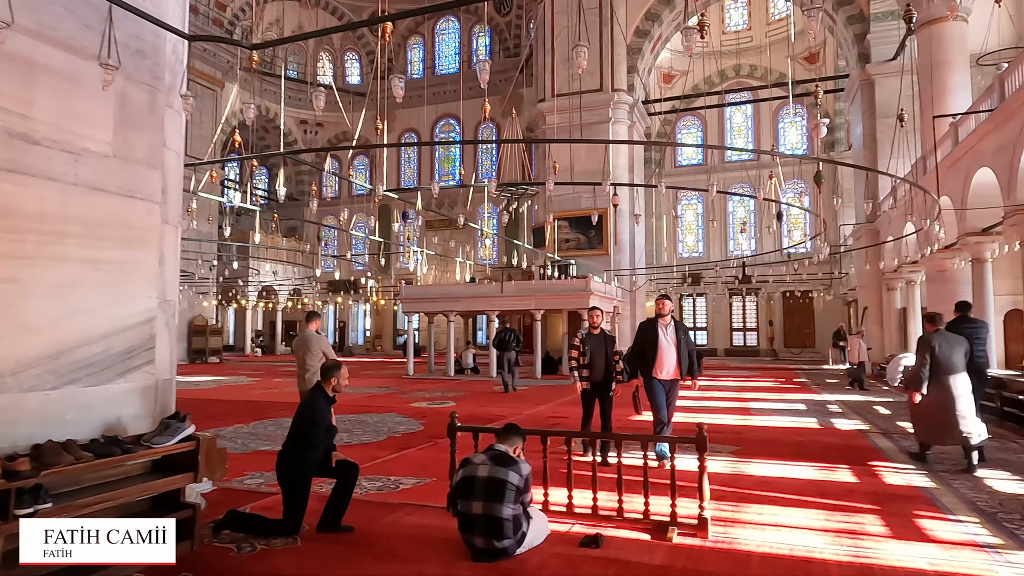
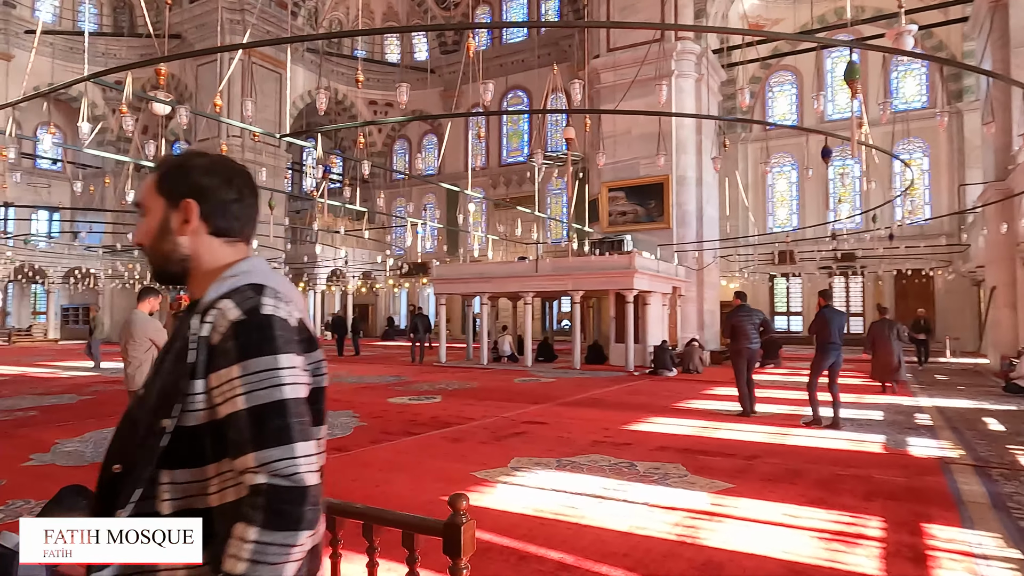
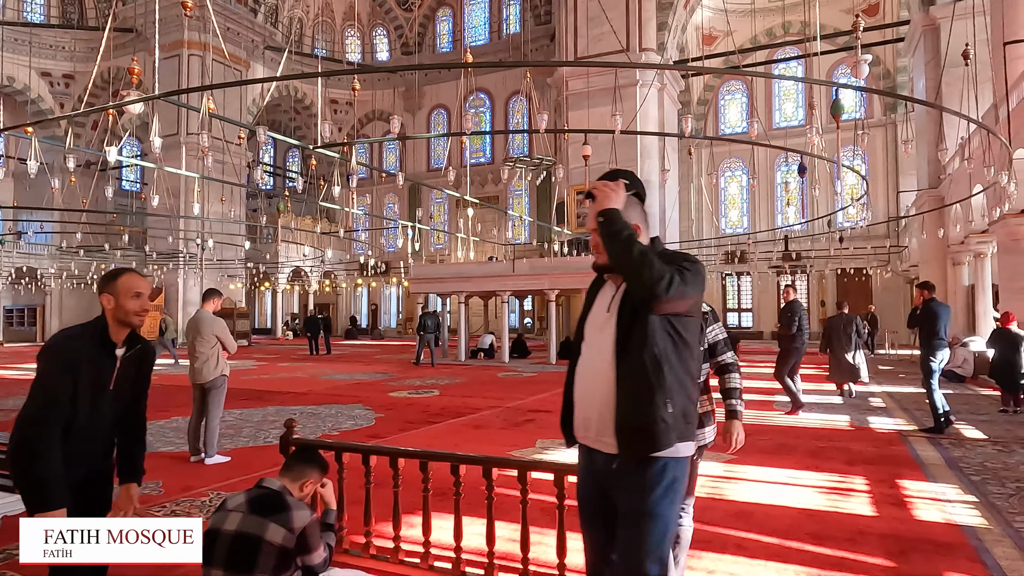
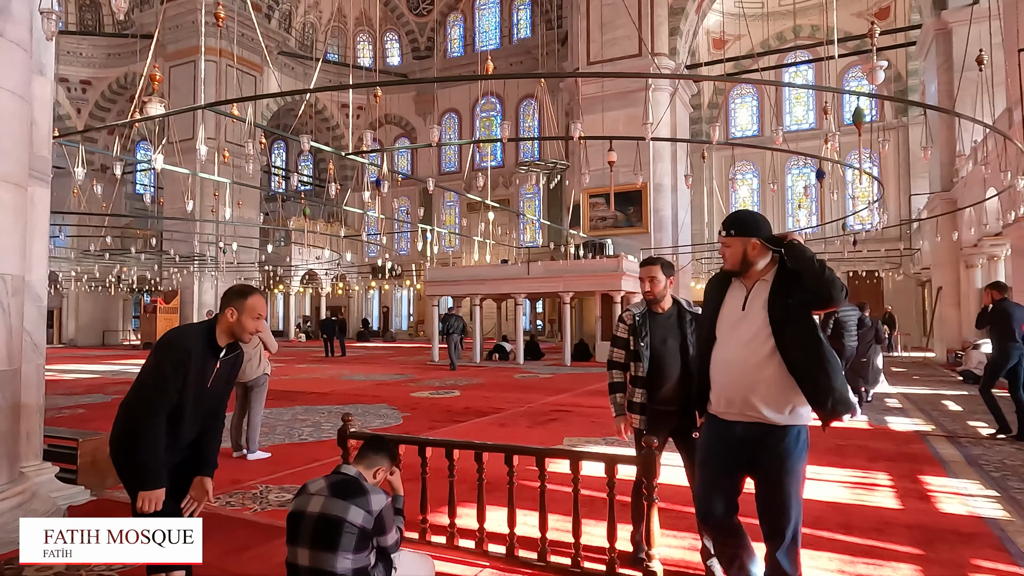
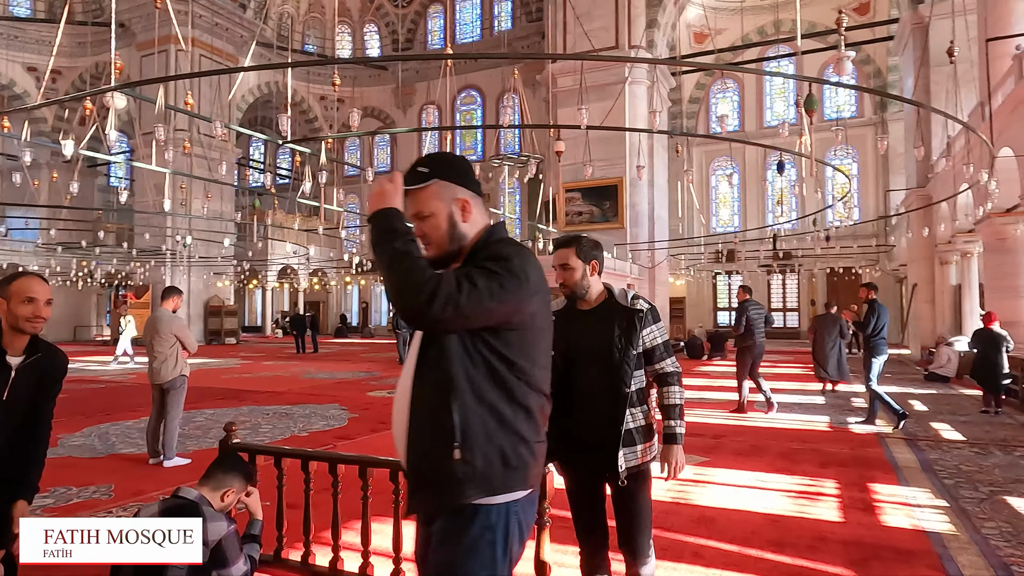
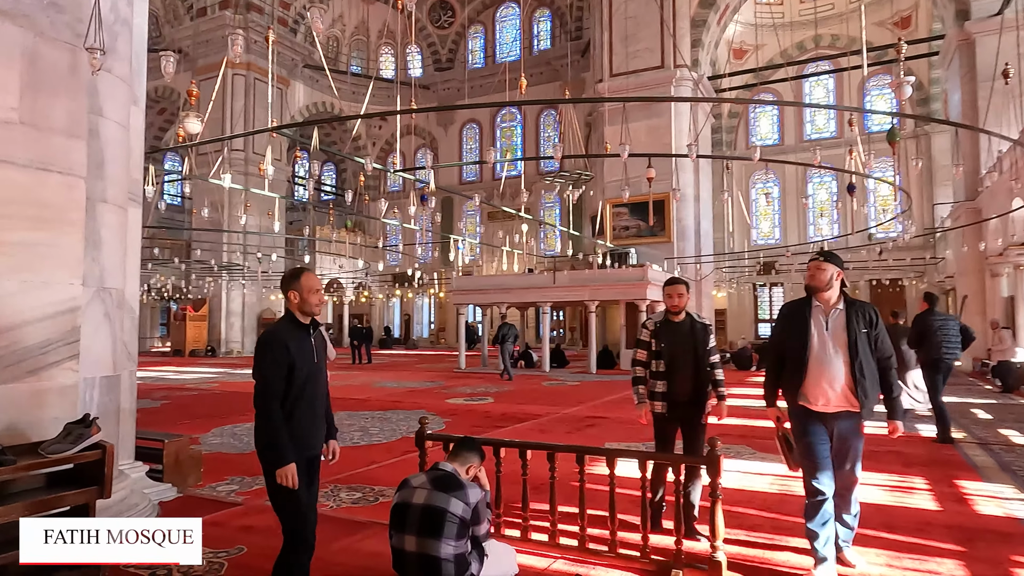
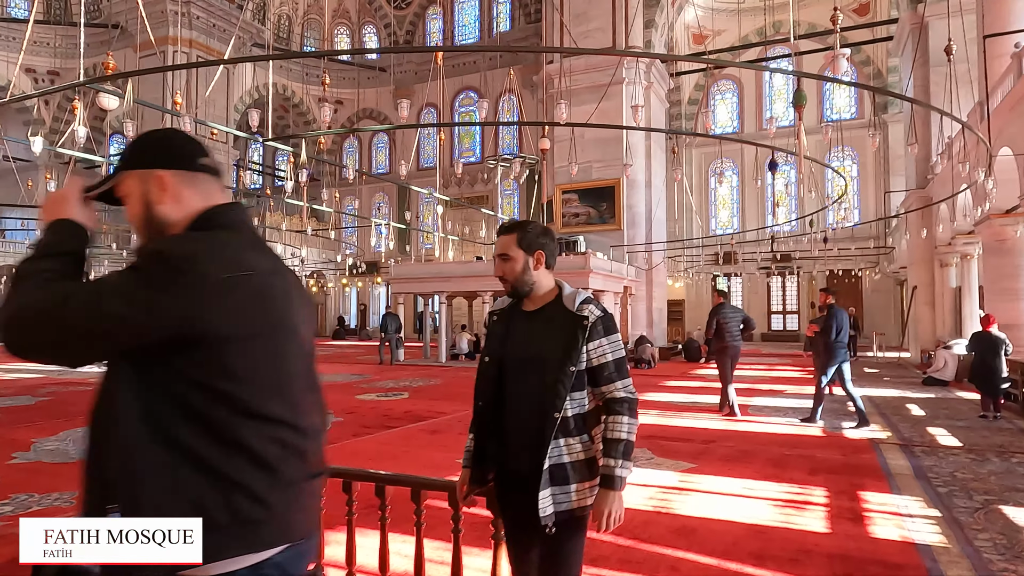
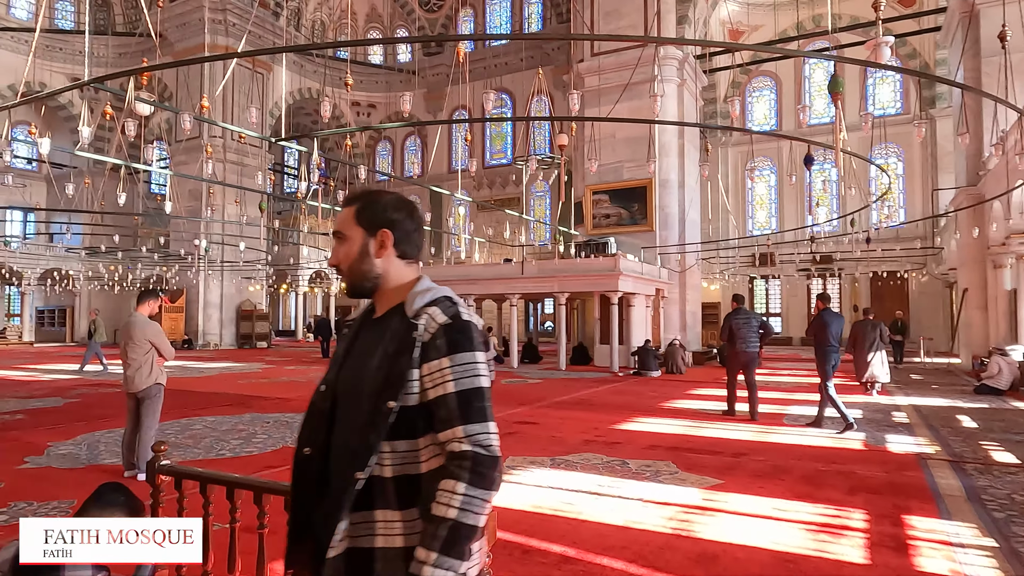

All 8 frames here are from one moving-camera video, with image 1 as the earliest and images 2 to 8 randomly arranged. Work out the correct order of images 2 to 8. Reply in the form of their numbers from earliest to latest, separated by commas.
6, 4, 3, 5, 7, 8, 2
